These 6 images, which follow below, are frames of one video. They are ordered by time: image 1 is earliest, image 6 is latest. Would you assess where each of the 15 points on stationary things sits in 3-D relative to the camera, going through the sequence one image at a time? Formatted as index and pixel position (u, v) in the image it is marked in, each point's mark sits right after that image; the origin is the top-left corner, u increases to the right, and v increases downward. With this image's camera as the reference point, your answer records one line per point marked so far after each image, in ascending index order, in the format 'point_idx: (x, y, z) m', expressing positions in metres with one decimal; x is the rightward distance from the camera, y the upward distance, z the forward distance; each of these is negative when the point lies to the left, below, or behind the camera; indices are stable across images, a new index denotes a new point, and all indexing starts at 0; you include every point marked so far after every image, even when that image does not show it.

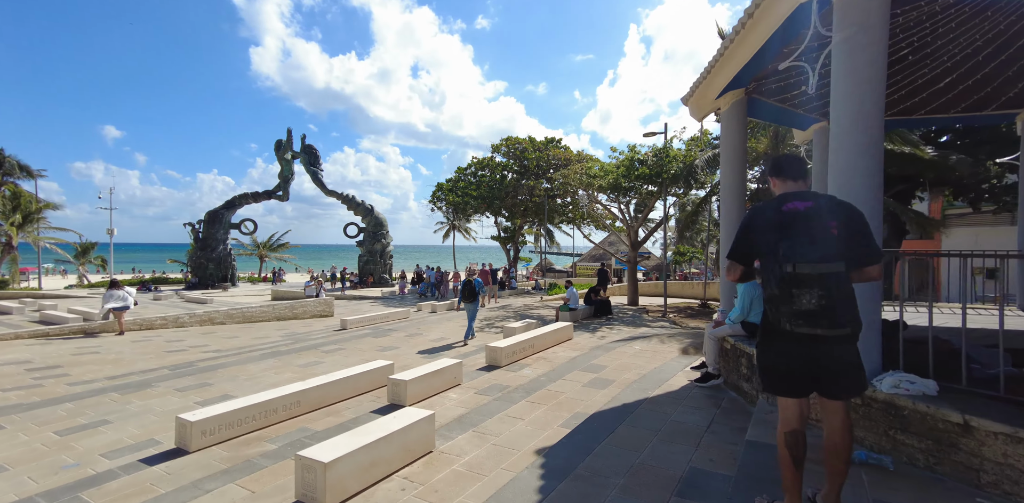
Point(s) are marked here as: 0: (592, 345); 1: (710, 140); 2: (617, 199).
0: (+1.4, -1.7, +8.3) m
1: (+6.3, +3.5, +15.3) m
2: (+4.1, +2.1, +18.8) m
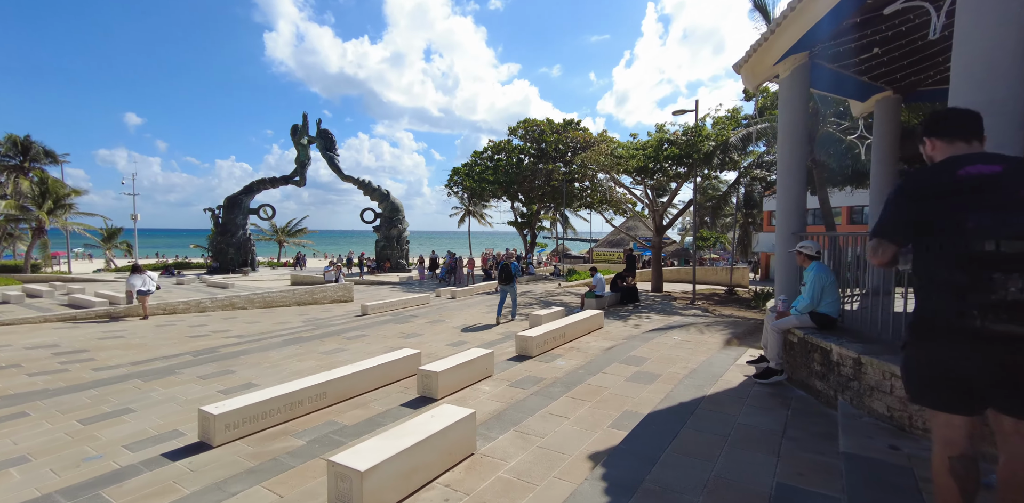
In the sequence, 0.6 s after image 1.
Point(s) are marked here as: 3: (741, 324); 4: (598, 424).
0: (+1.9, -1.4, +7.9) m
1: (+7.0, +4.0, +14.6) m
2: (+4.9, +2.7, +18.2) m
3: (+4.2, -1.3, +8.7) m
4: (+0.7, -1.4, +3.9) m
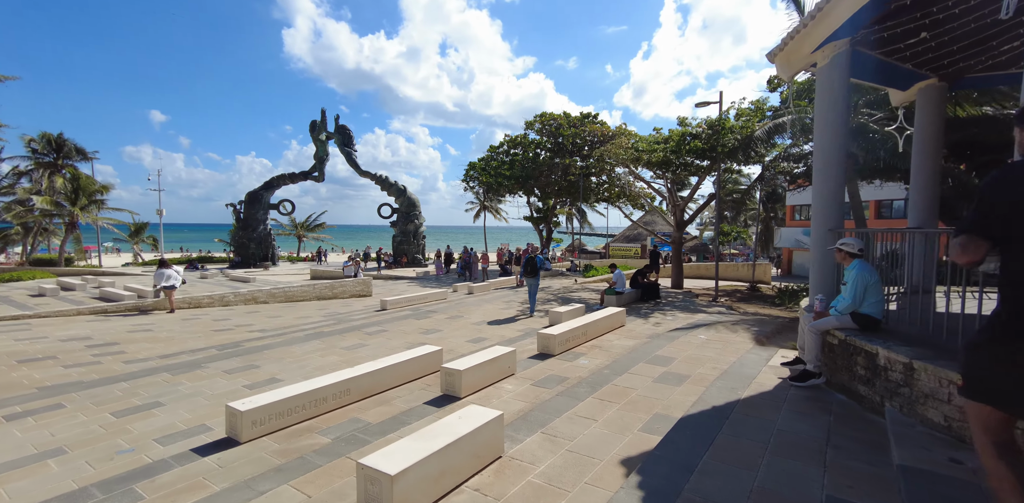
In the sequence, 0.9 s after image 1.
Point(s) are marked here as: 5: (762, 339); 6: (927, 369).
0: (+2.2, -1.4, +7.8) m
1: (+7.6, +4.1, +14.2) m
2: (+5.6, +2.9, +17.9) m
3: (+4.5, -1.3, +8.4) m
4: (+0.9, -1.4, +3.8) m
5: (+3.5, -1.2, +6.8) m
6: (+2.6, -0.7, +2.9) m
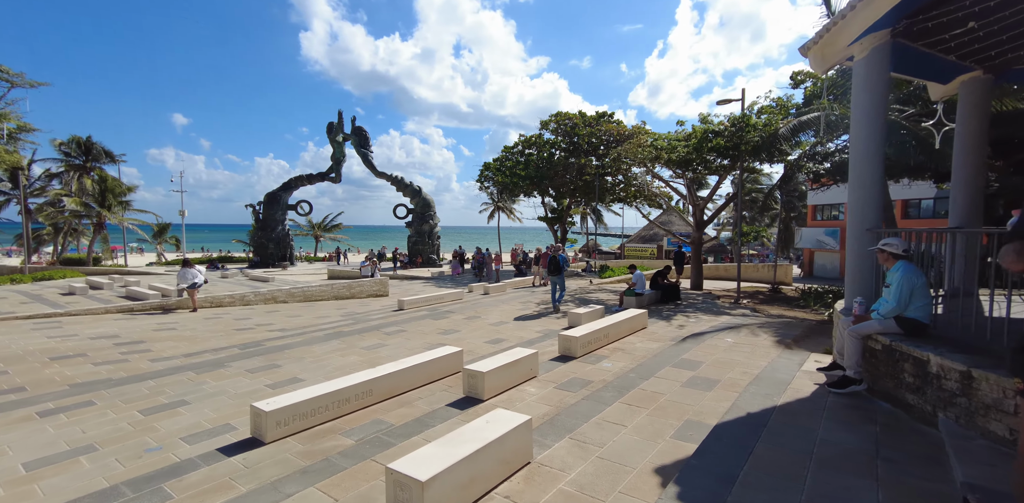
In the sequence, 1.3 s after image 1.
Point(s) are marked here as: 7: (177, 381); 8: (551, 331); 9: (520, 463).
0: (+2.6, -1.4, +7.6) m
1: (+8.1, +4.1, +13.9) m
2: (+6.3, +2.8, +17.7) m
3: (+4.9, -1.3, +8.2) m
4: (+1.1, -1.4, +3.6) m
5: (+3.8, -1.2, +6.6) m
6: (+2.7, -0.7, +2.8) m
7: (-5.0, -1.9, +7.1) m
8: (+0.8, -1.6, +9.6) m
9: (0.0, -1.4, +3.2) m
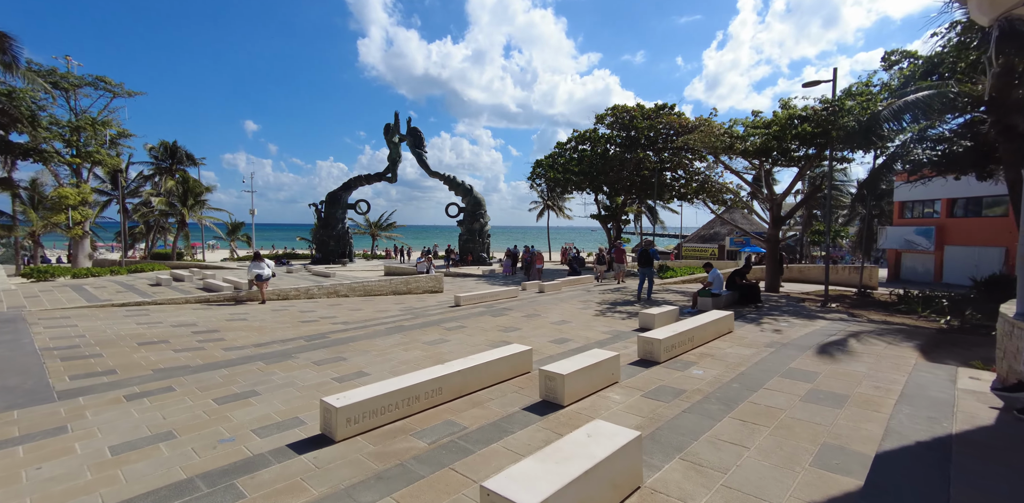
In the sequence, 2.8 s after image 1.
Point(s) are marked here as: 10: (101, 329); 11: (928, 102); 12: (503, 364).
0: (+3.6, -1.3, +6.8) m
1: (+9.8, +4.1, +12.4) m
2: (+8.4, +2.9, +16.4) m
3: (+6.0, -1.2, +7.2) m
4: (+1.8, -1.3, +3.0) m
5: (+4.8, -1.2, +5.6) m
6: (+3.3, -0.7, +2.0) m
7: (-3.9, -1.8, +7.1) m
8: (+2.1, -1.5, +8.9) m
9: (+0.7, -1.3, +2.7) m
10: (-8.2, -1.5, +9.5) m
11: (+9.3, +3.4, +11.0) m
12: (-0.1, -1.4, +5.9) m
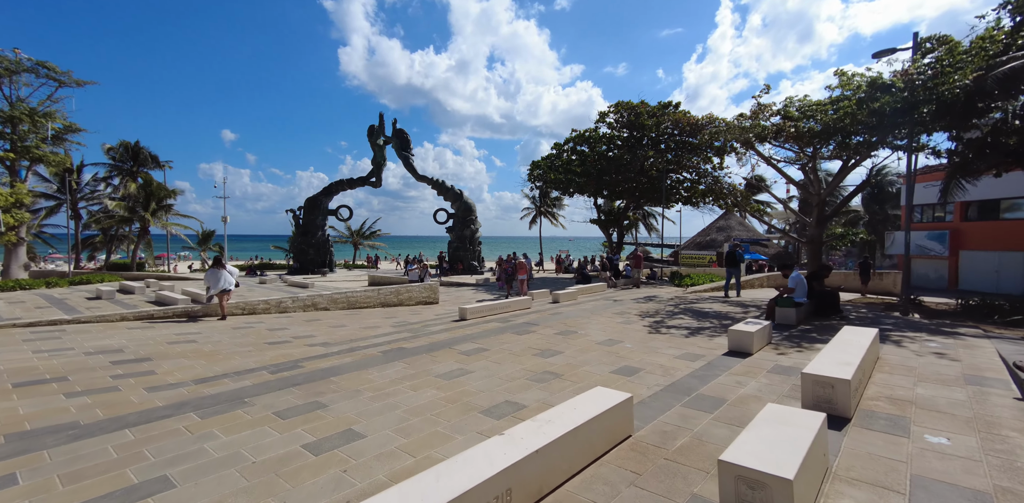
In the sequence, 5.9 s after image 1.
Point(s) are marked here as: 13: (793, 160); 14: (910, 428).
0: (+4.3, -1.2, +4.5) m
1: (+10.3, +4.2, +10.4) m
2: (+8.7, +2.8, +14.3) m
3: (+6.7, -1.1, +4.9) m
4: (+2.6, -1.1, +0.6) m
5: (+5.5, -1.0, +3.3) m
6: (+4.2, -0.4, -0.3) m
7: (-3.2, -1.7, +4.4) m
8: (+2.7, -1.4, +6.5) m
9: (+1.5, -1.1, +0.3) m
10: (-7.6, -1.5, +6.7) m
11: (+9.9, +3.4, +9.0) m
12: (+0.7, -1.3, +3.5) m
13: (+8.9, +2.9, +15.2) m
14: (+2.9, -1.3, +3.5) m
